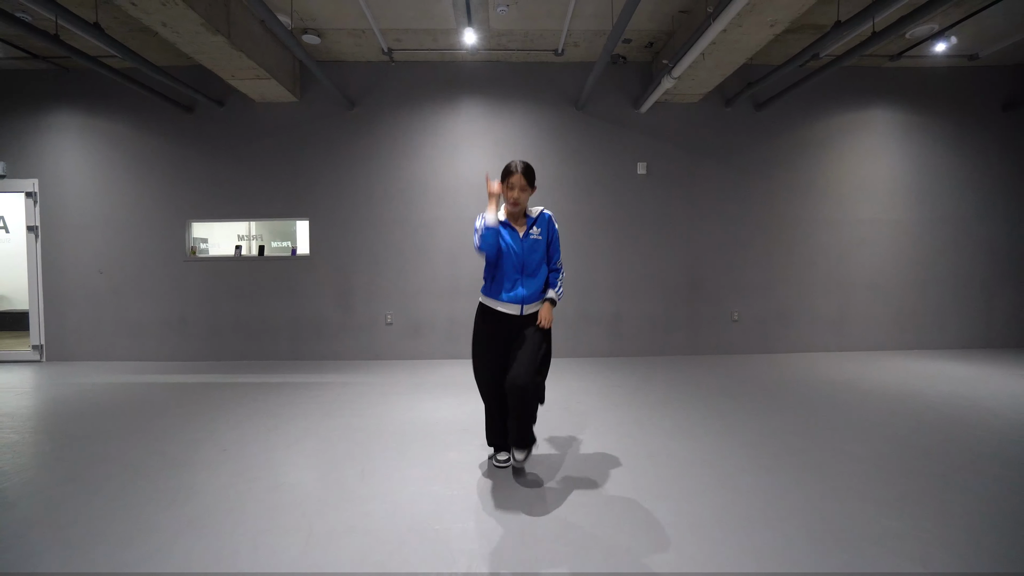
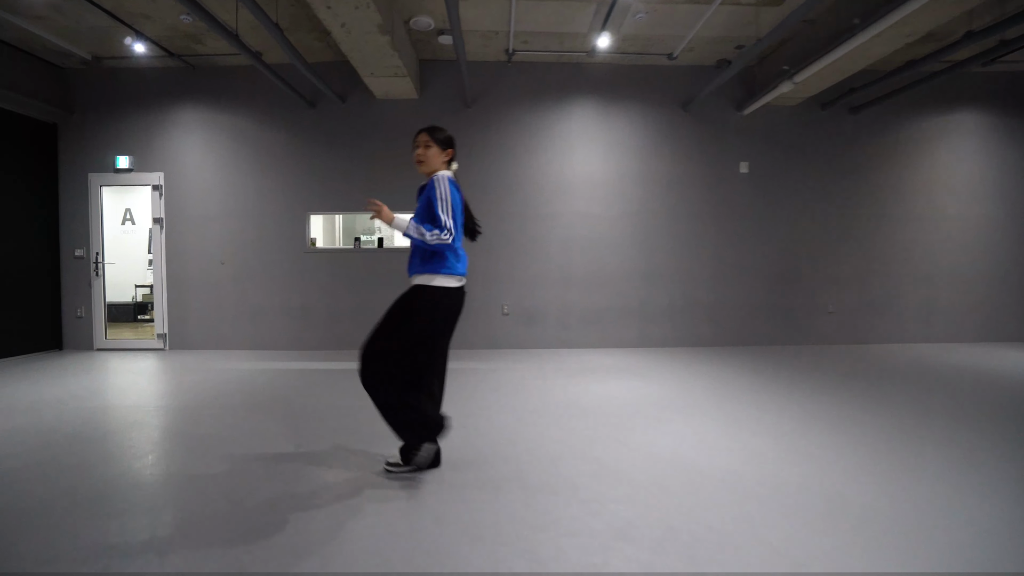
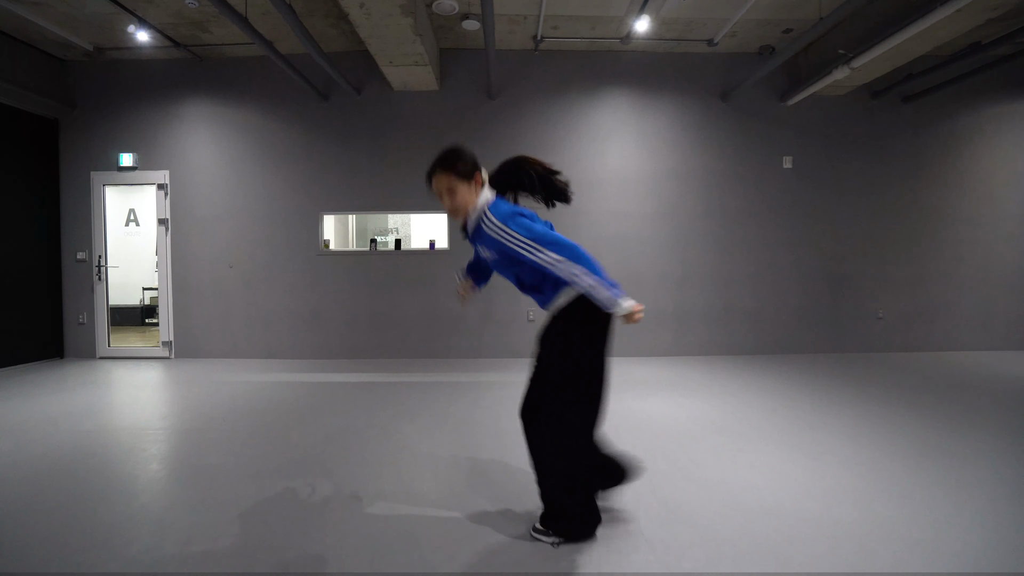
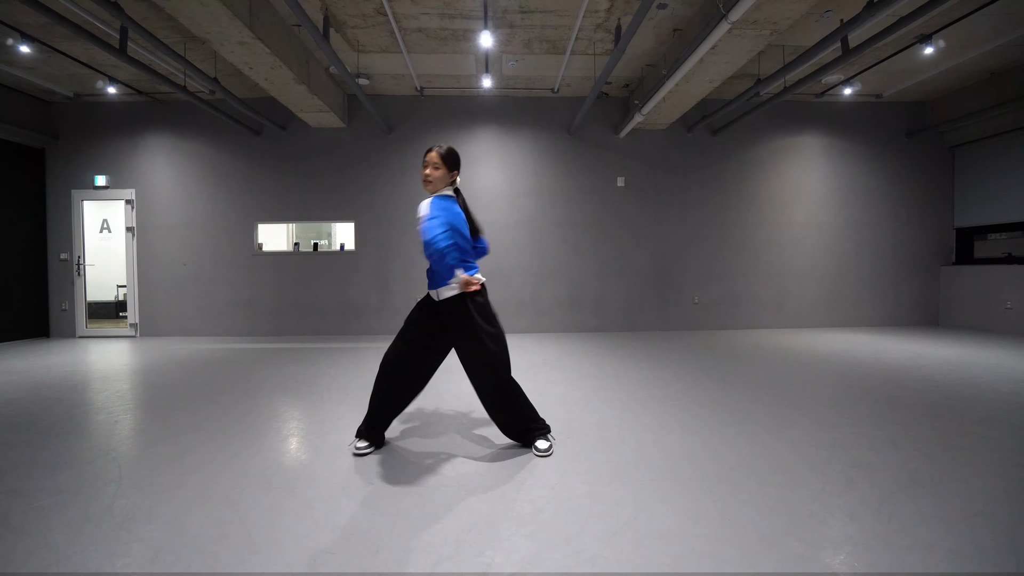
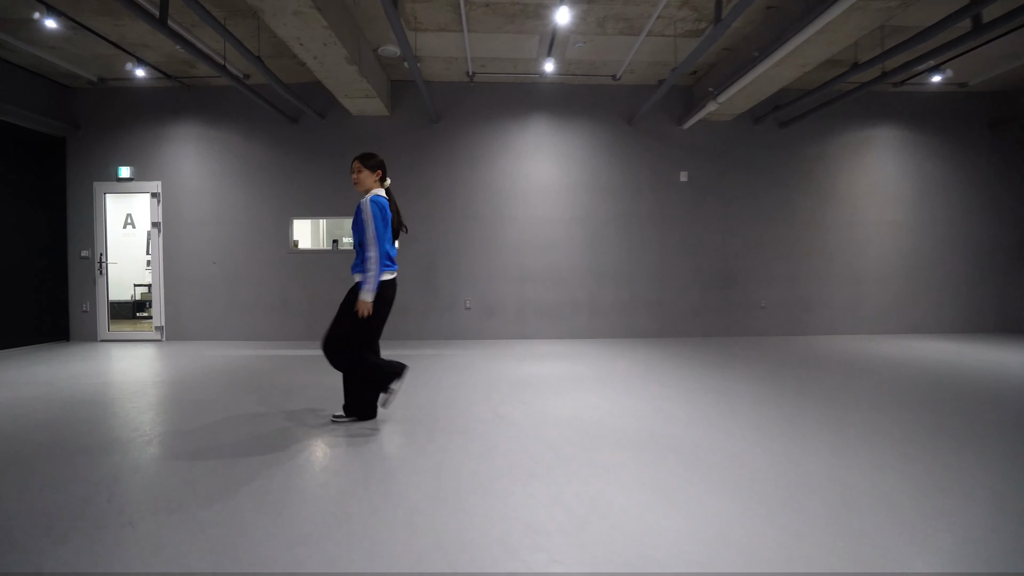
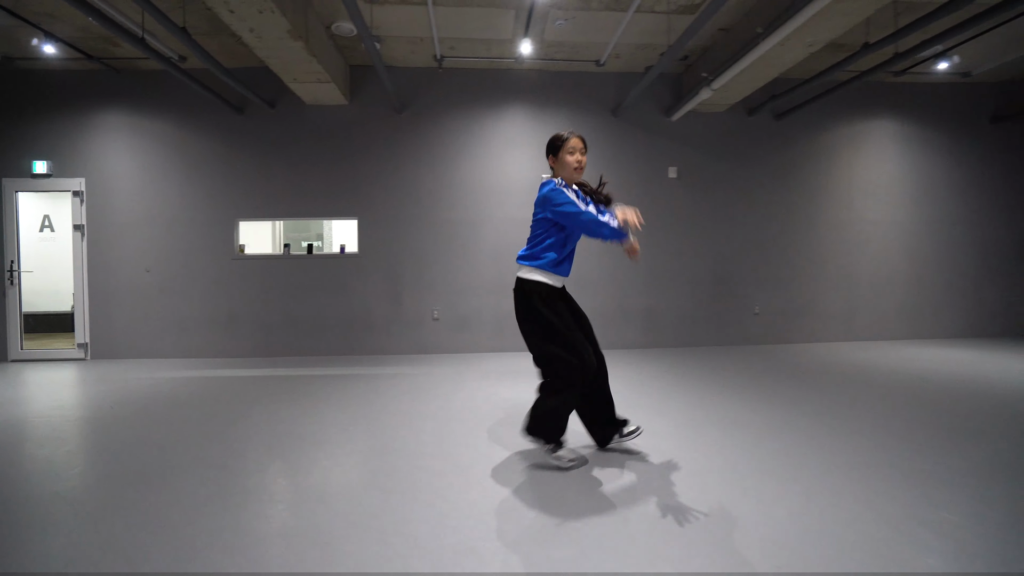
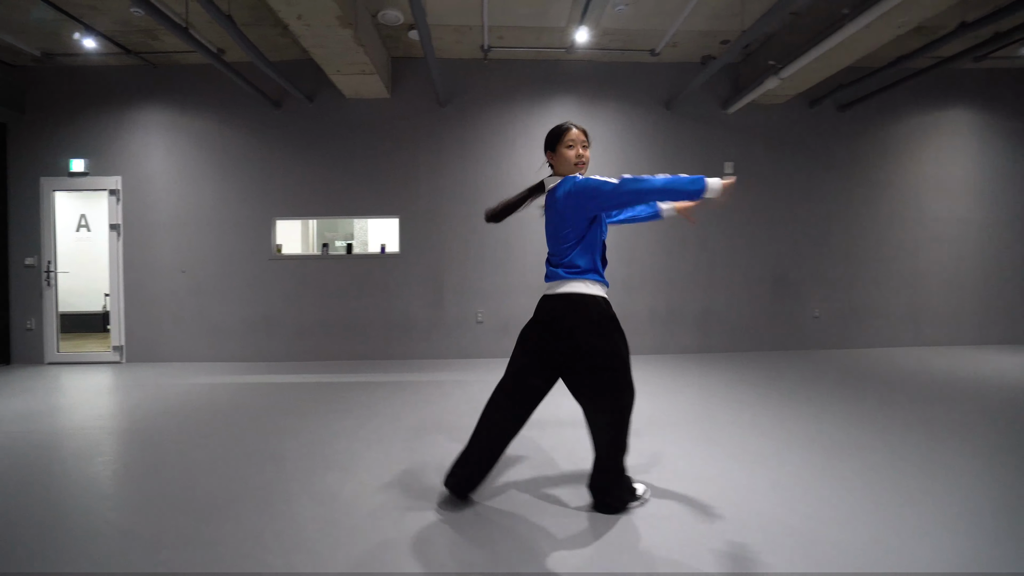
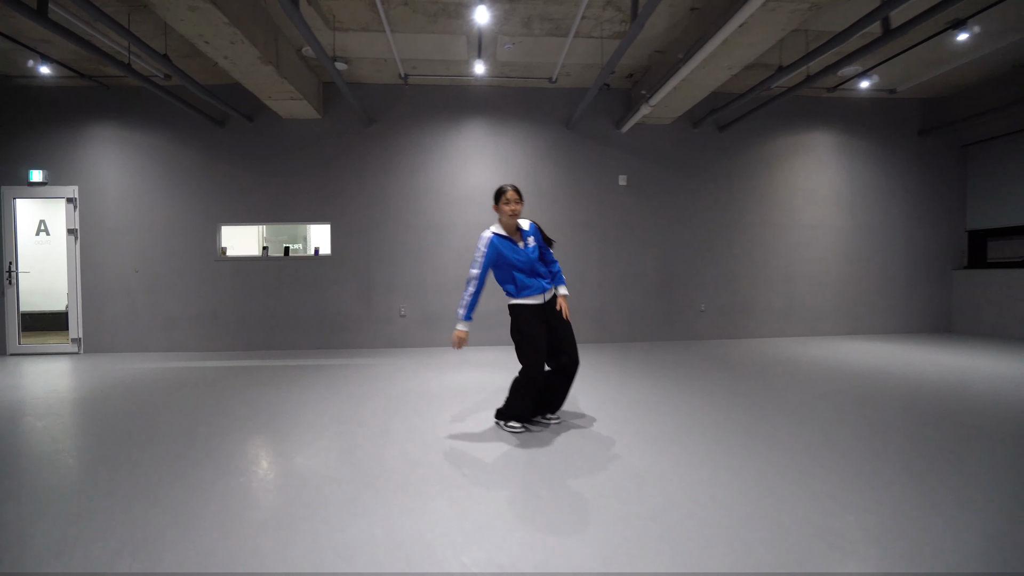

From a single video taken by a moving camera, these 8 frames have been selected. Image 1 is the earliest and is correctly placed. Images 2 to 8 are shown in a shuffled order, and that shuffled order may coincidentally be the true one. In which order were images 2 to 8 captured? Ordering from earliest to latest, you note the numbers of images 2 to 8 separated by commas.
4, 5, 2, 3, 7, 6, 8
